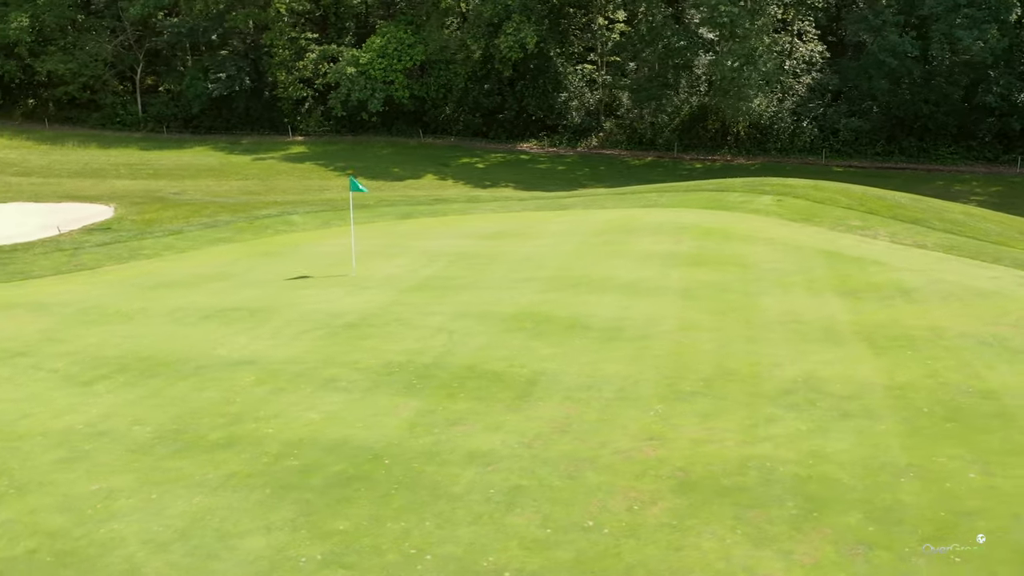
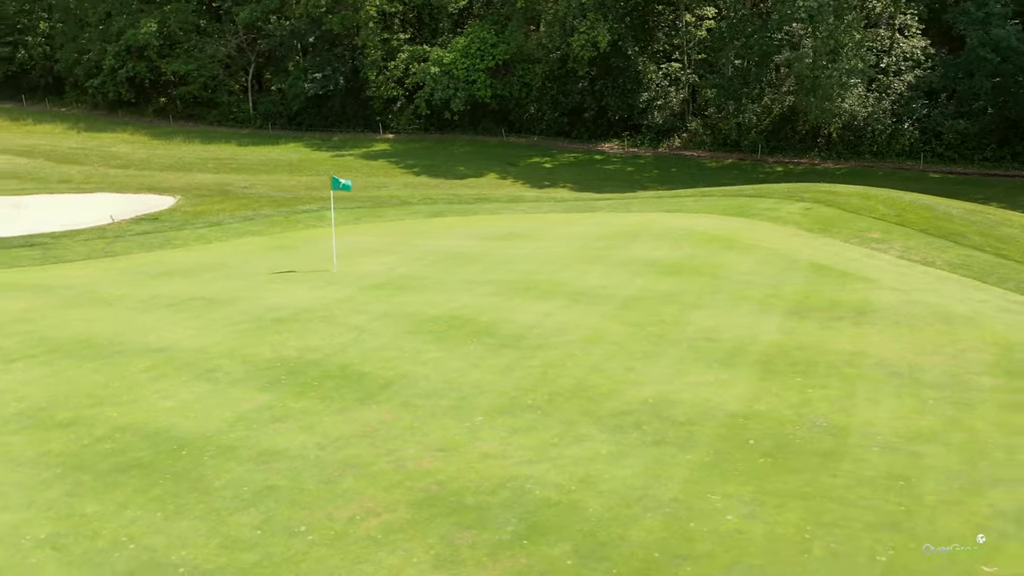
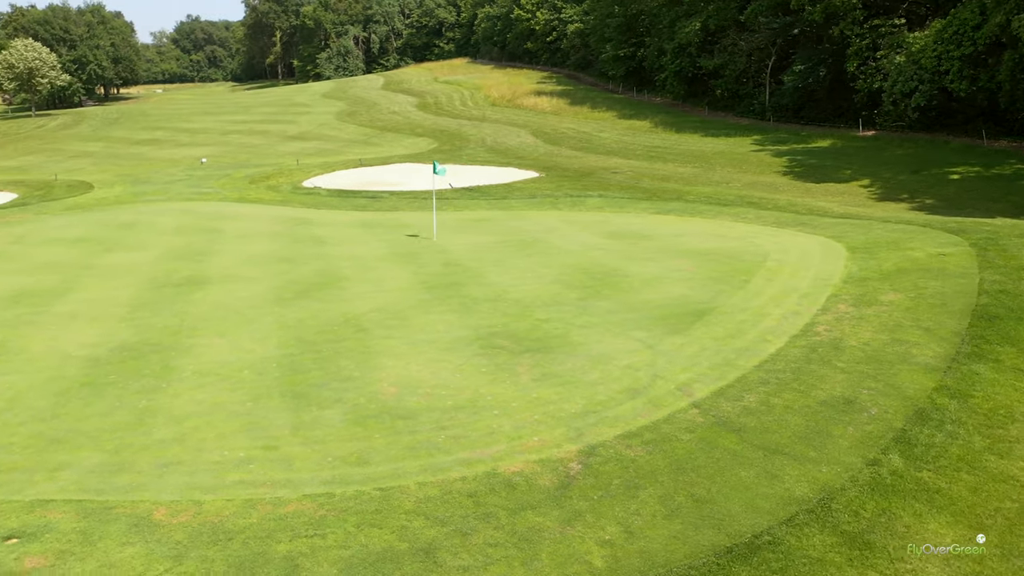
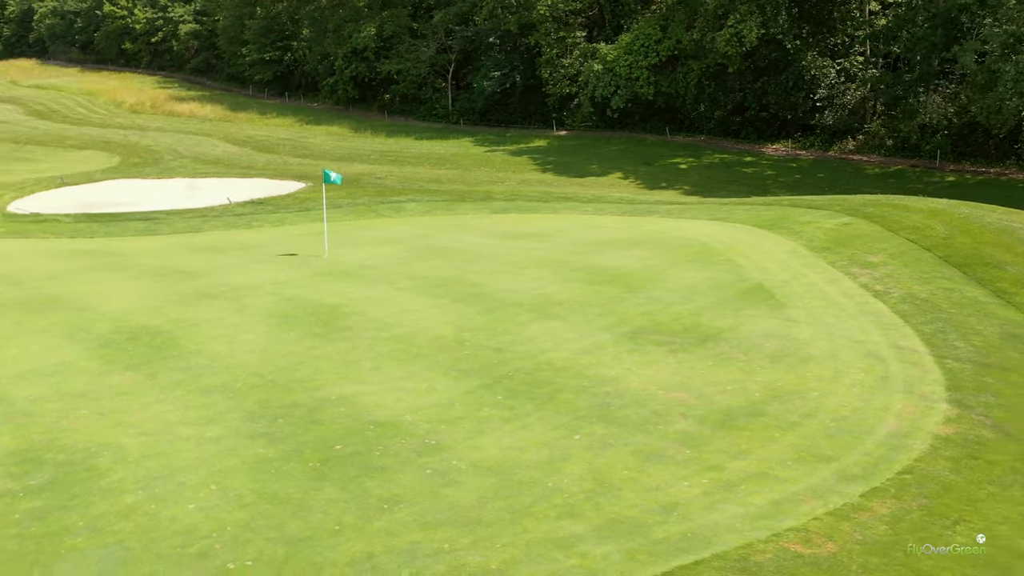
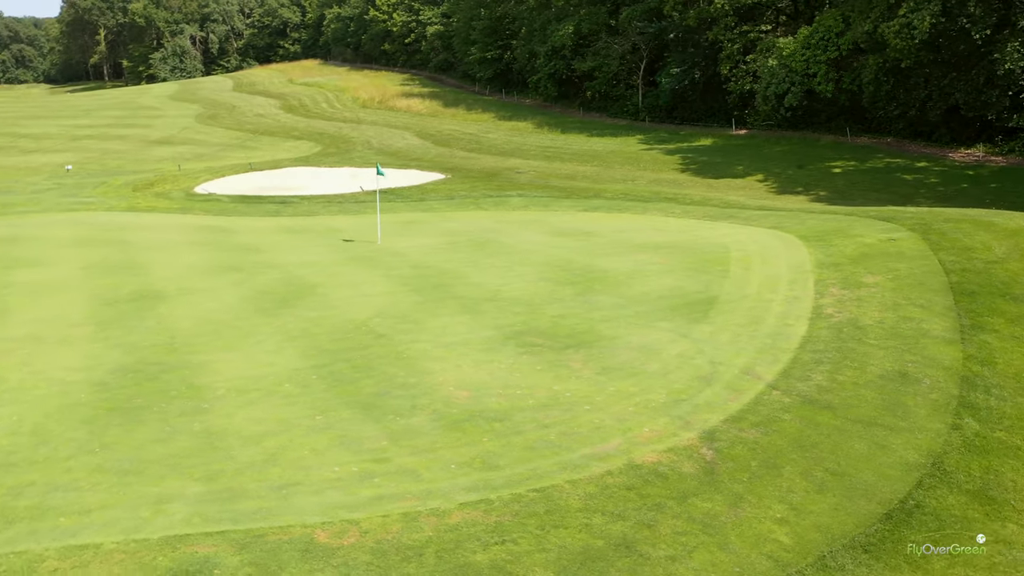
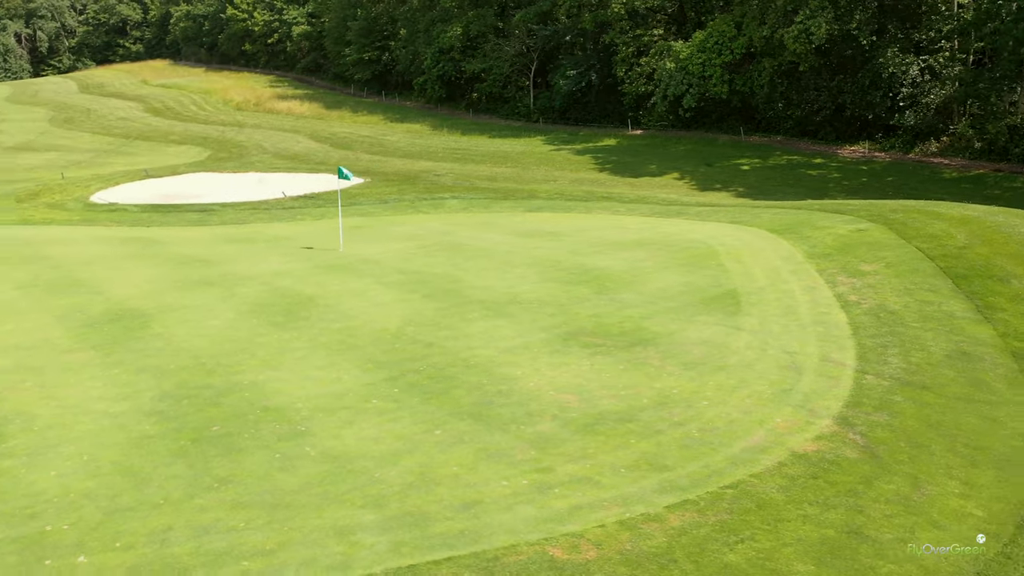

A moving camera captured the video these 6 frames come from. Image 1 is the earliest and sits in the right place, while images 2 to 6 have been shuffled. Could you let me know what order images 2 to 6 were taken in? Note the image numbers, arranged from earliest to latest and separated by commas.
2, 4, 6, 5, 3
